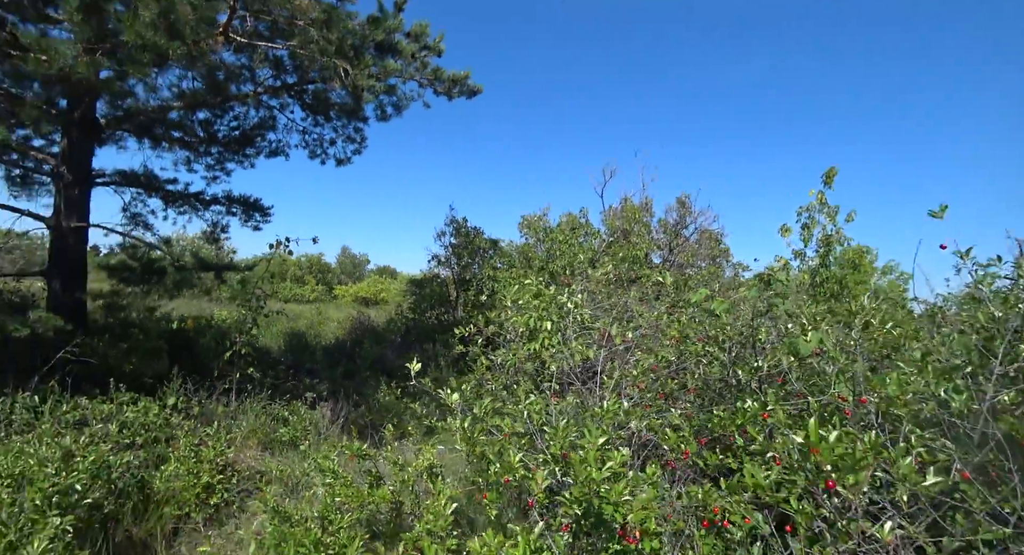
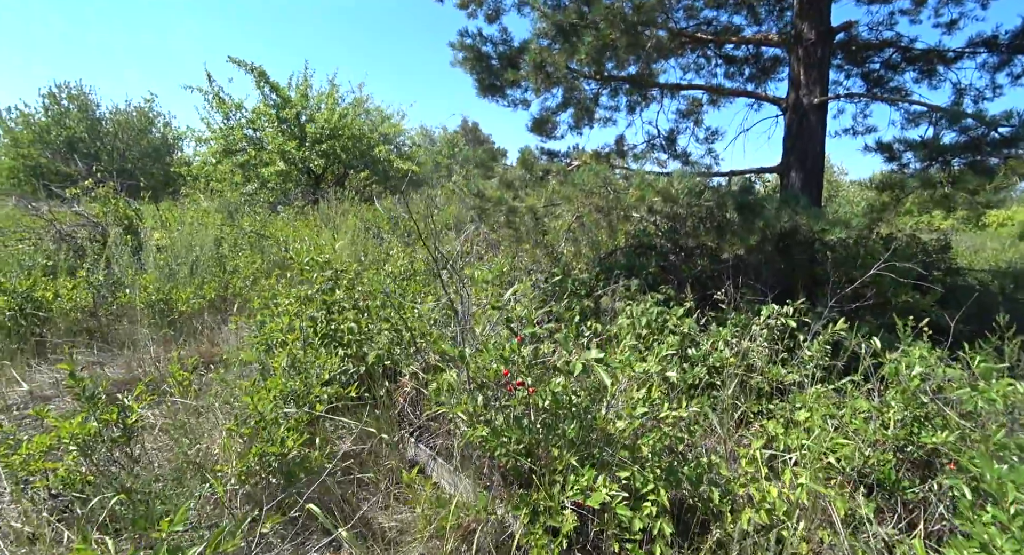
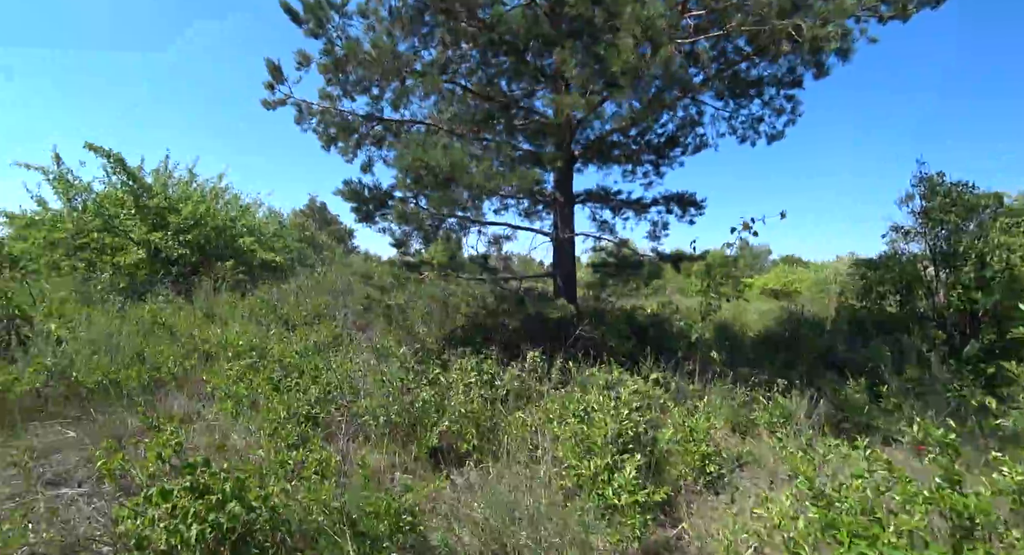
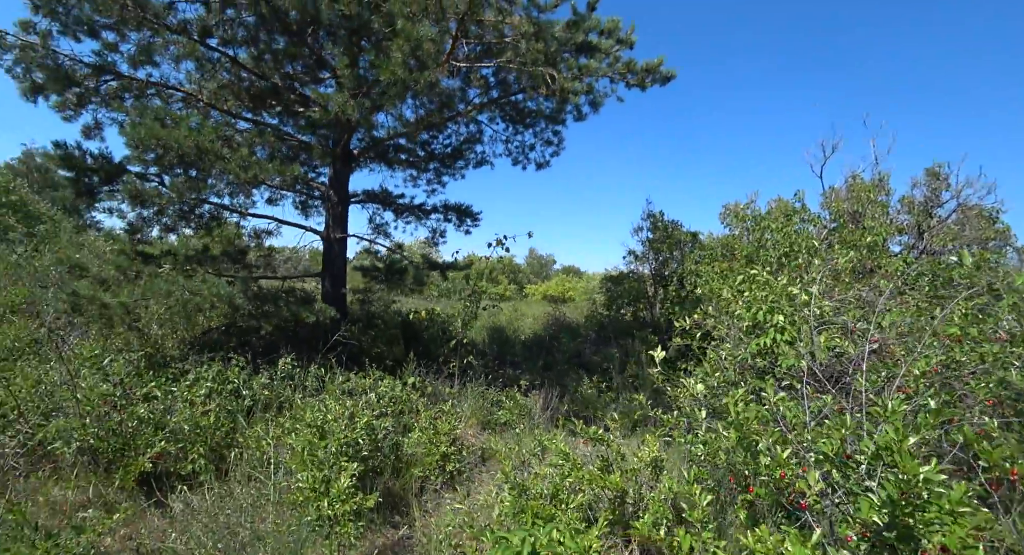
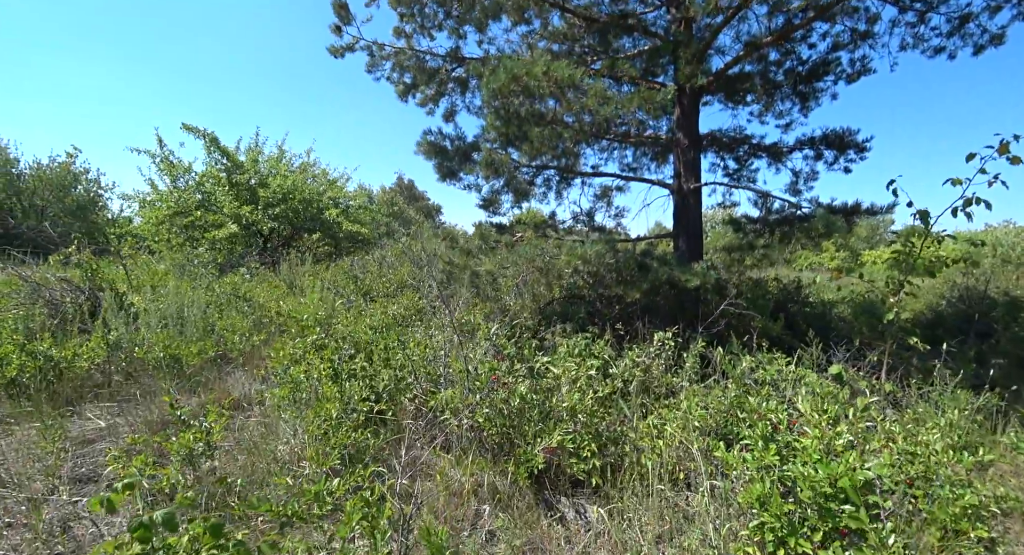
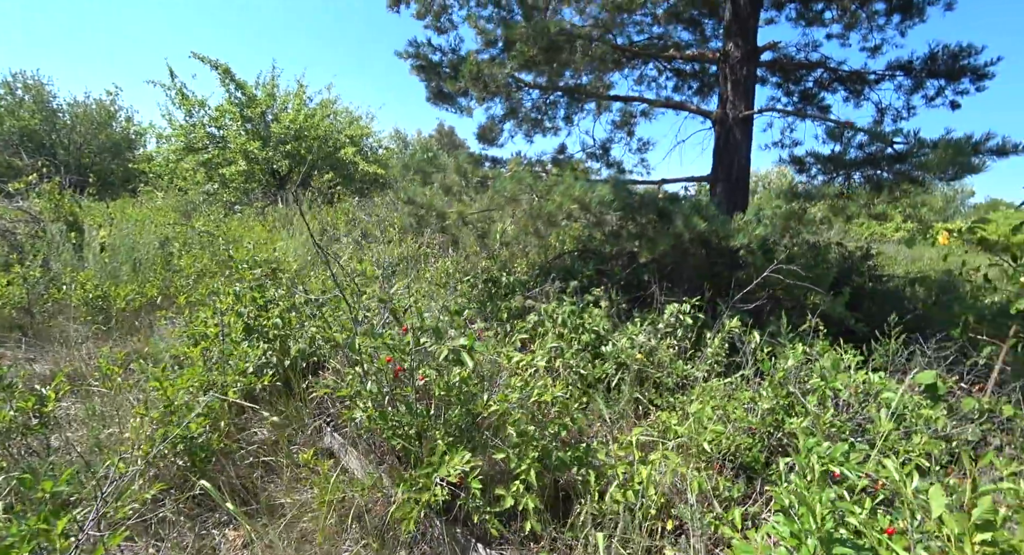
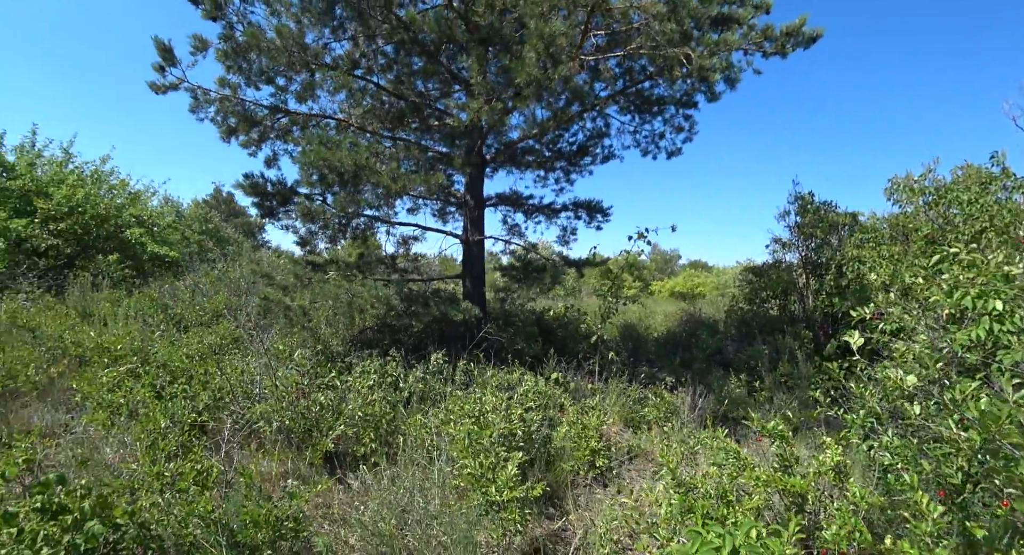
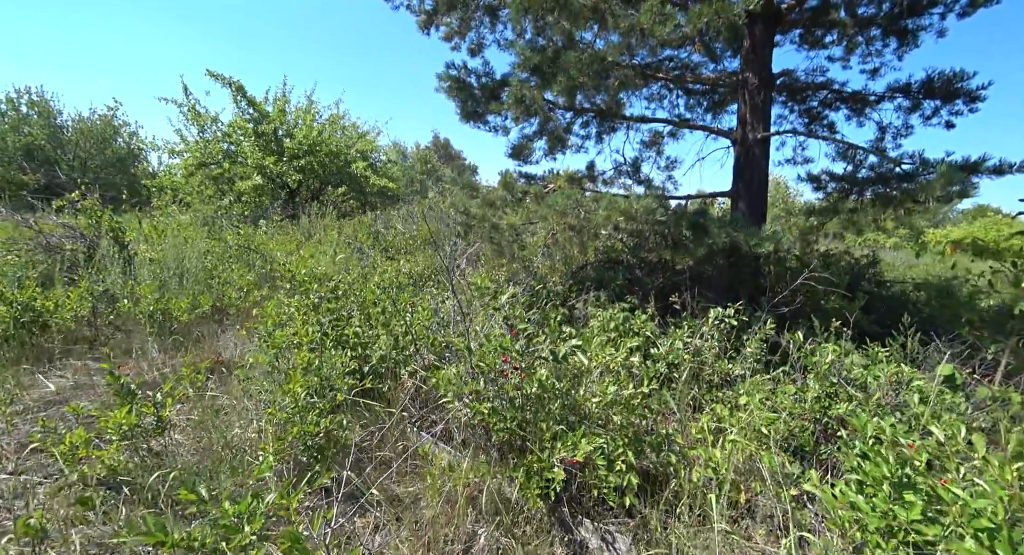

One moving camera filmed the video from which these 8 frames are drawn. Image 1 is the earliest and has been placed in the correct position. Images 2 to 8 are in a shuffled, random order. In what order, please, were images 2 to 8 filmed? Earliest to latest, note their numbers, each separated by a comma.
4, 7, 3, 5, 8, 2, 6
